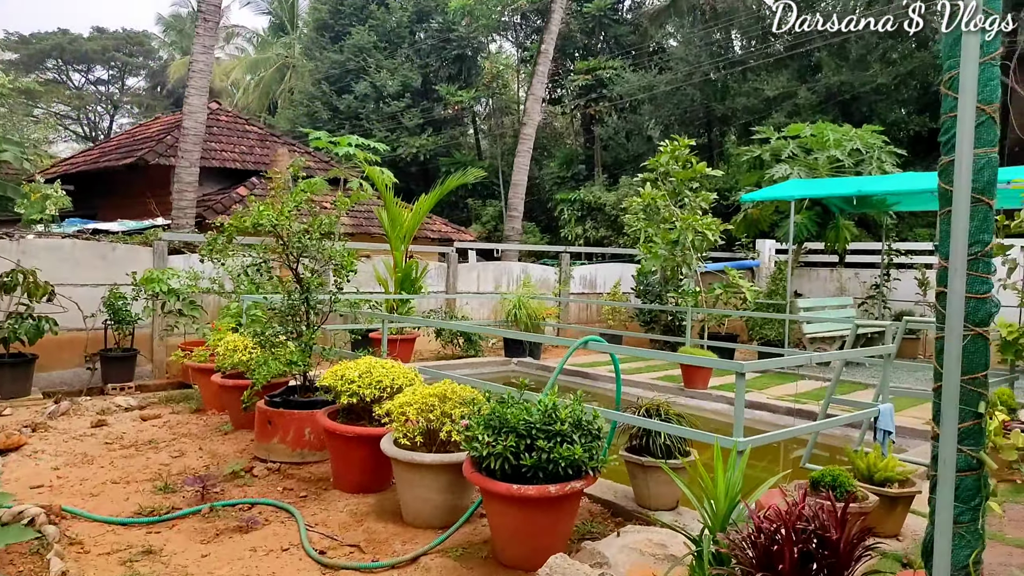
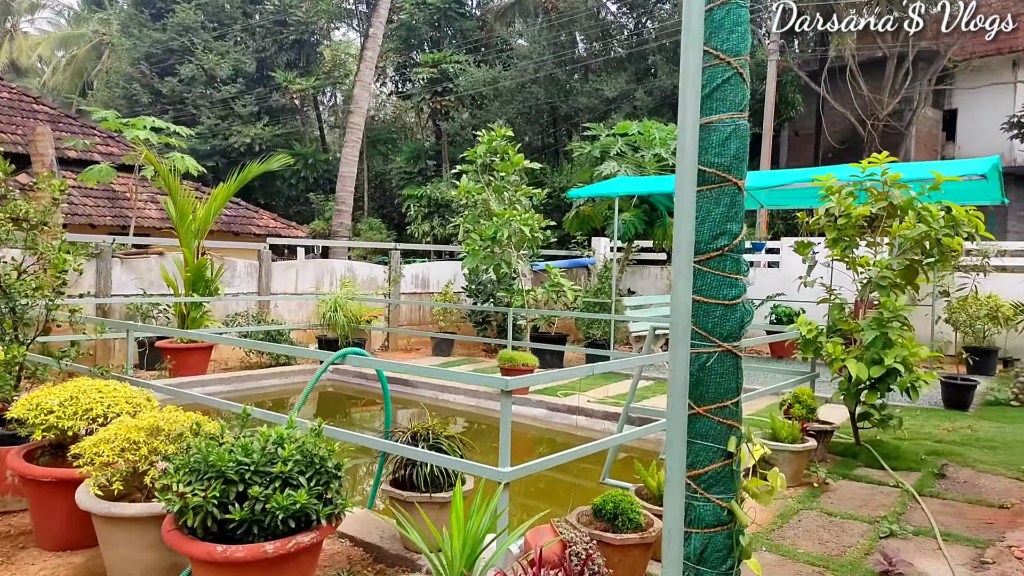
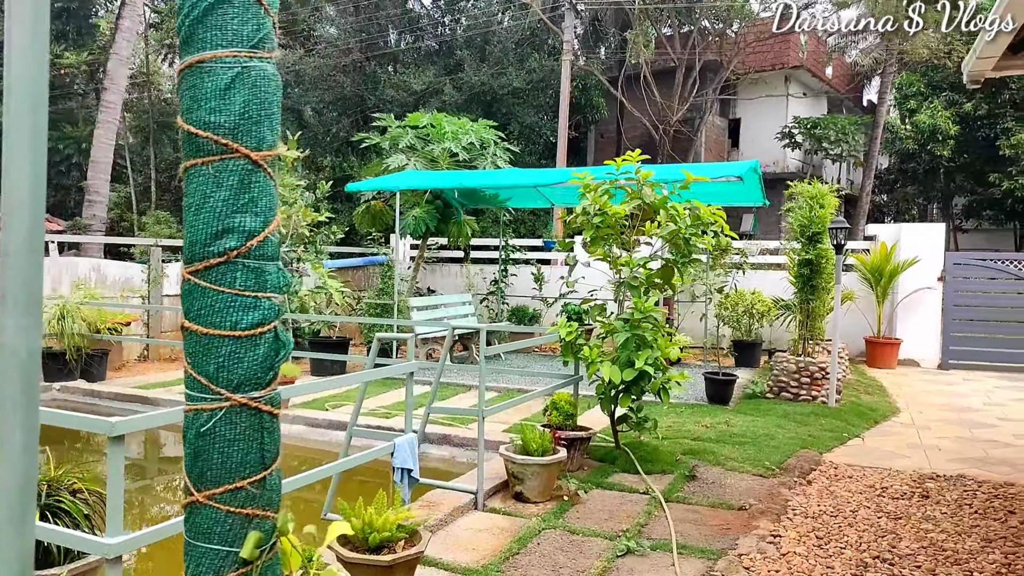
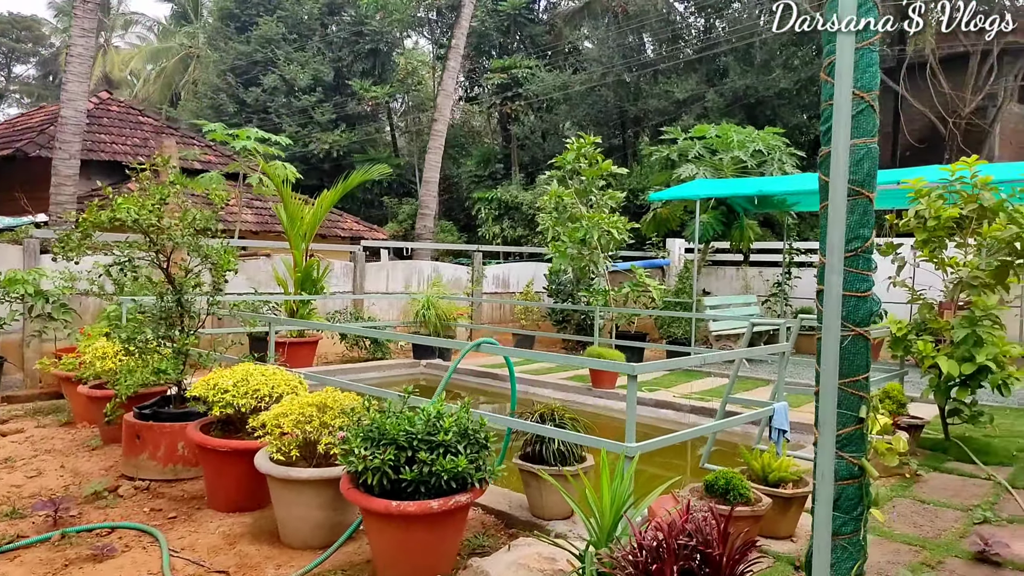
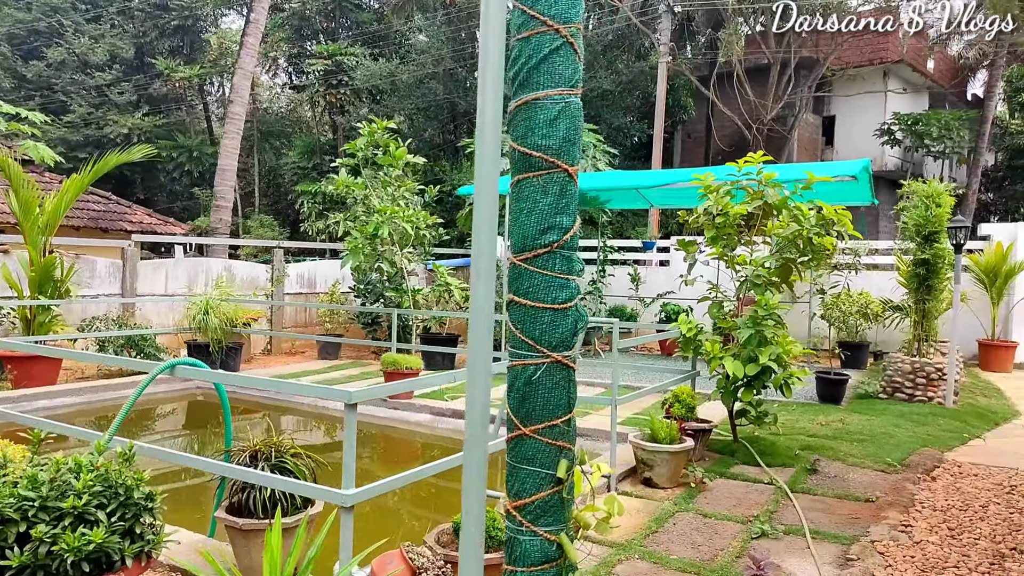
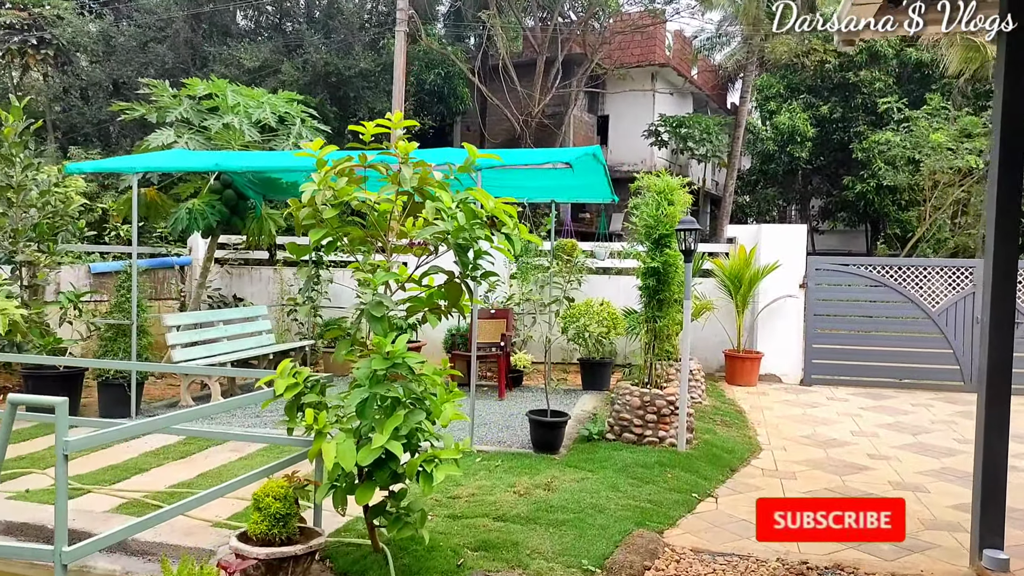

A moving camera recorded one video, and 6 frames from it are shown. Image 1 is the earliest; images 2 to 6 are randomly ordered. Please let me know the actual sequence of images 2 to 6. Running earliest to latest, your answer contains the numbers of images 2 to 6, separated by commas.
4, 2, 5, 3, 6
